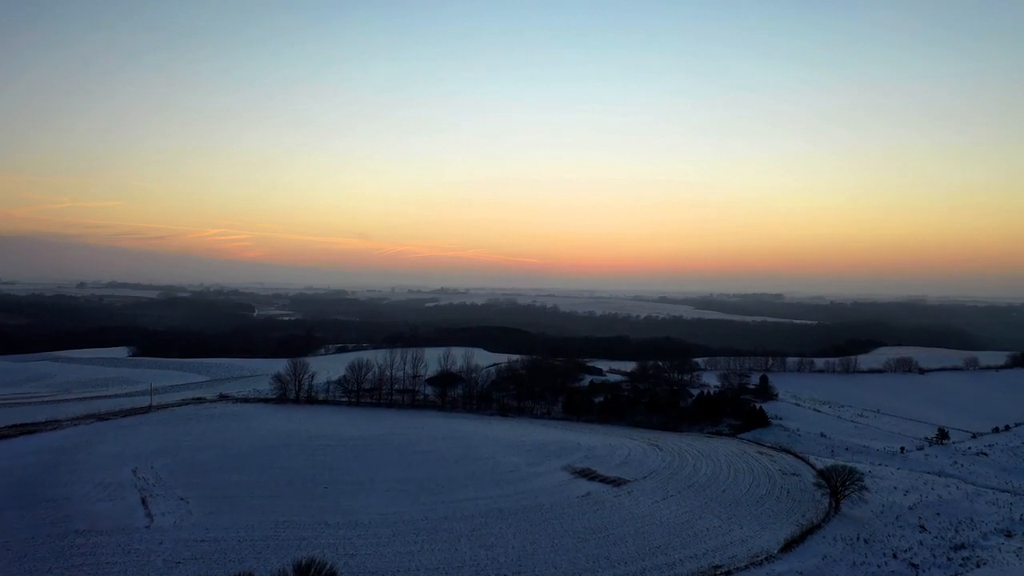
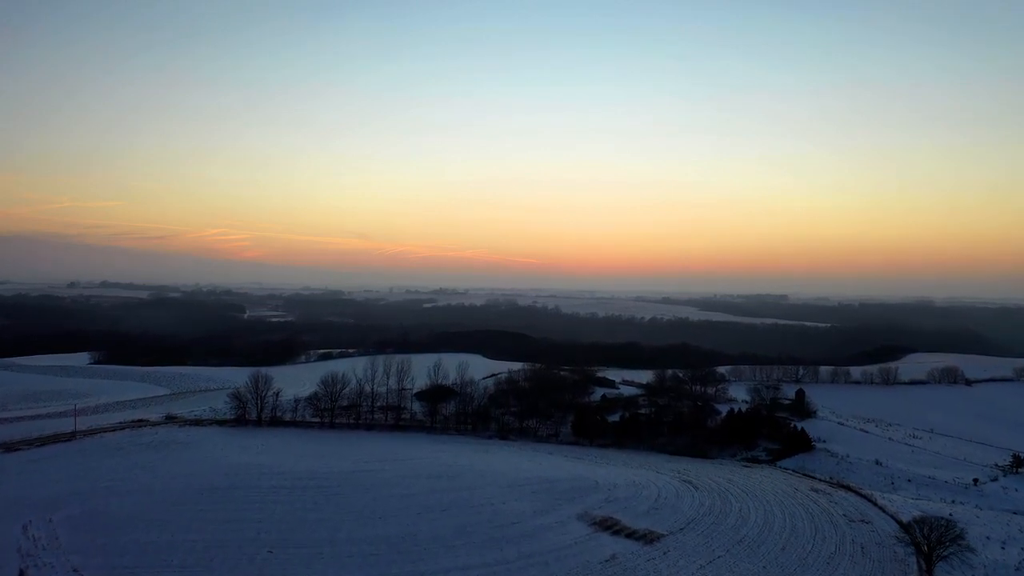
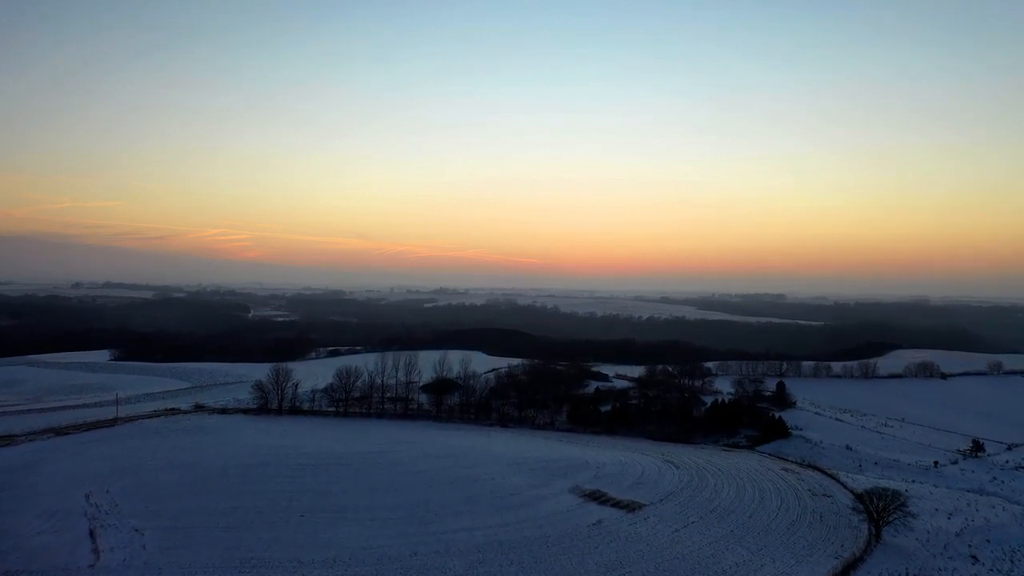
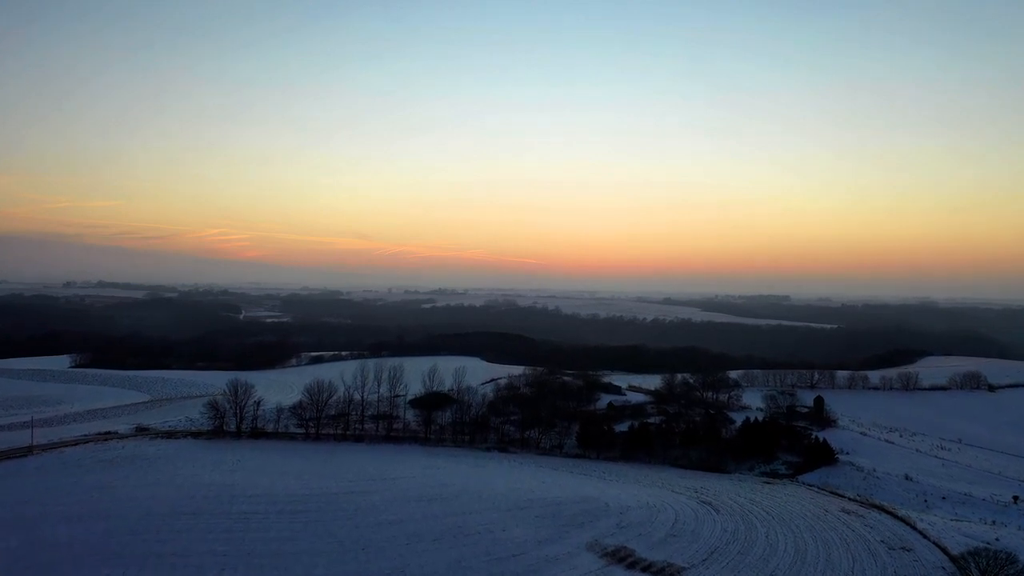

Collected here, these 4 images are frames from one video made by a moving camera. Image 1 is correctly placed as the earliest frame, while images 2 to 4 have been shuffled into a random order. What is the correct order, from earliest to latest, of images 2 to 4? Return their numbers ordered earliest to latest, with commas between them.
3, 2, 4
